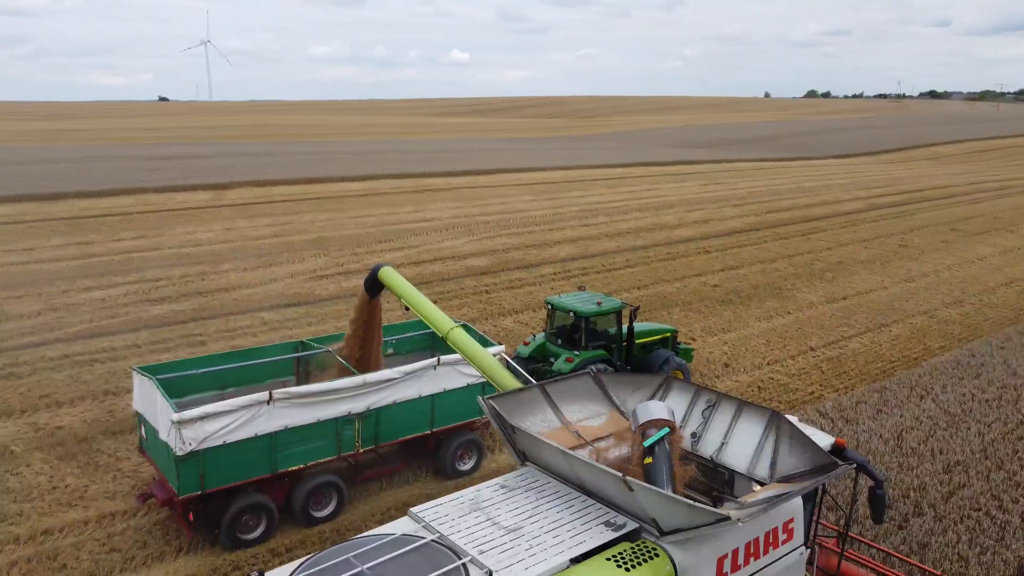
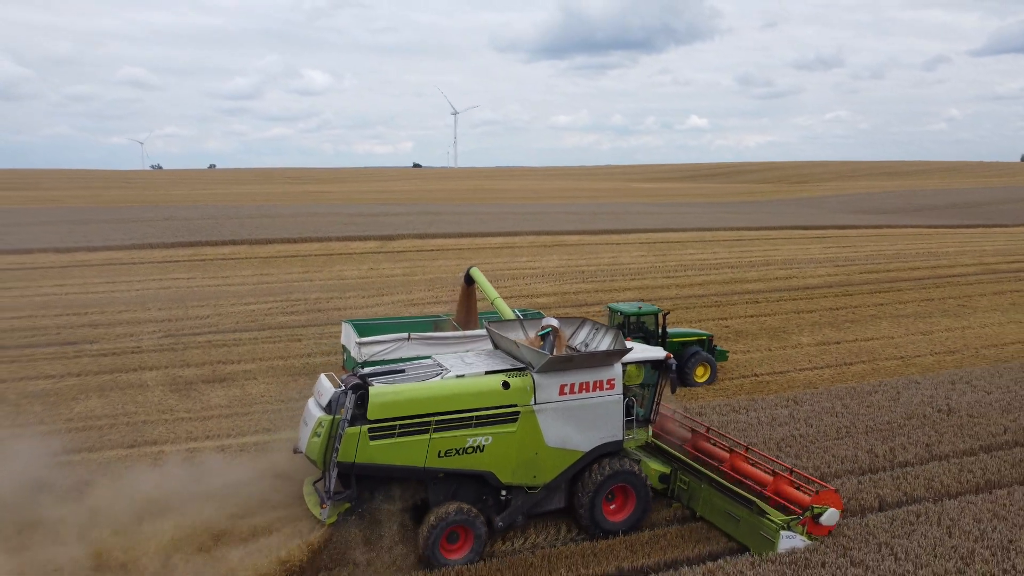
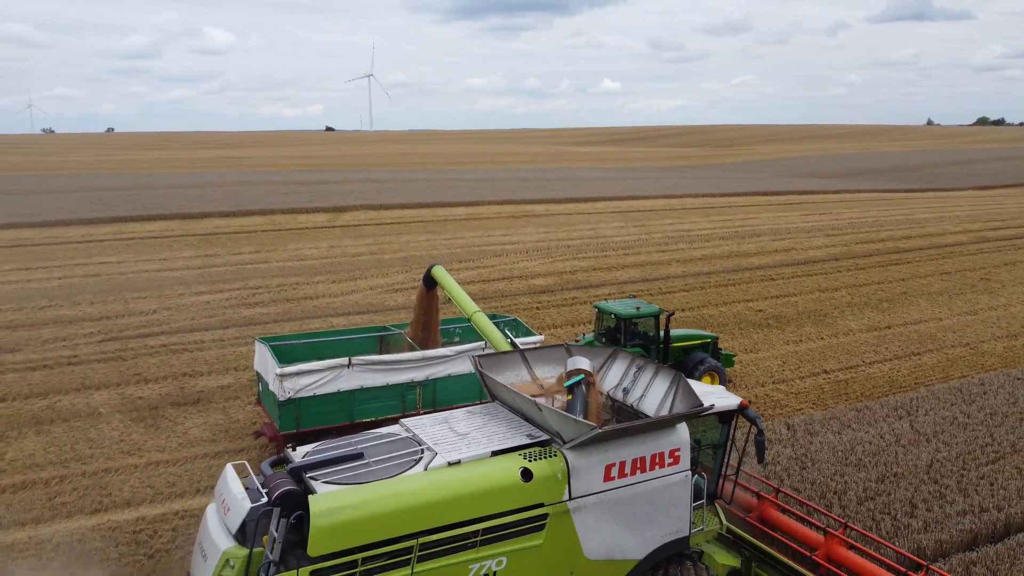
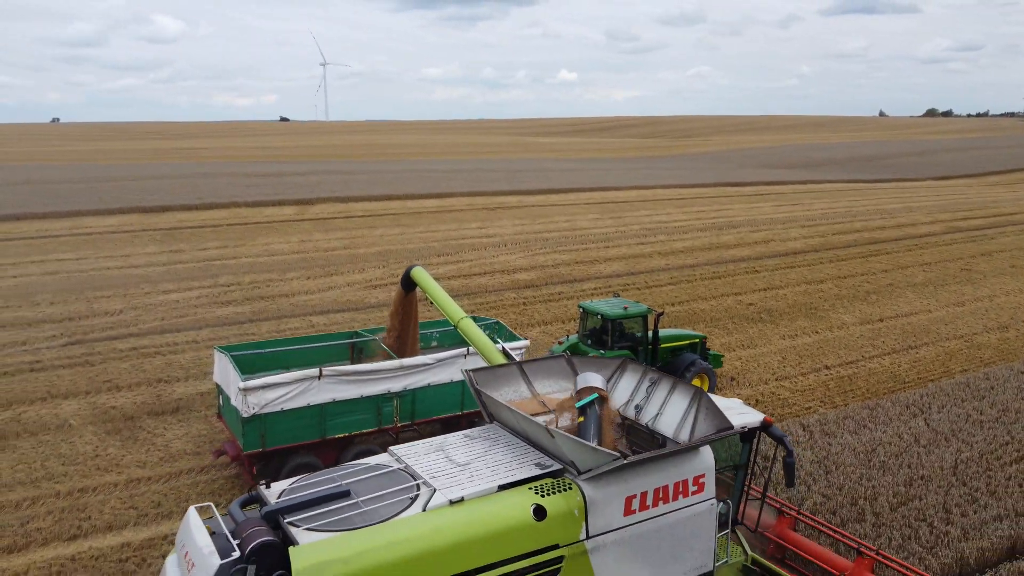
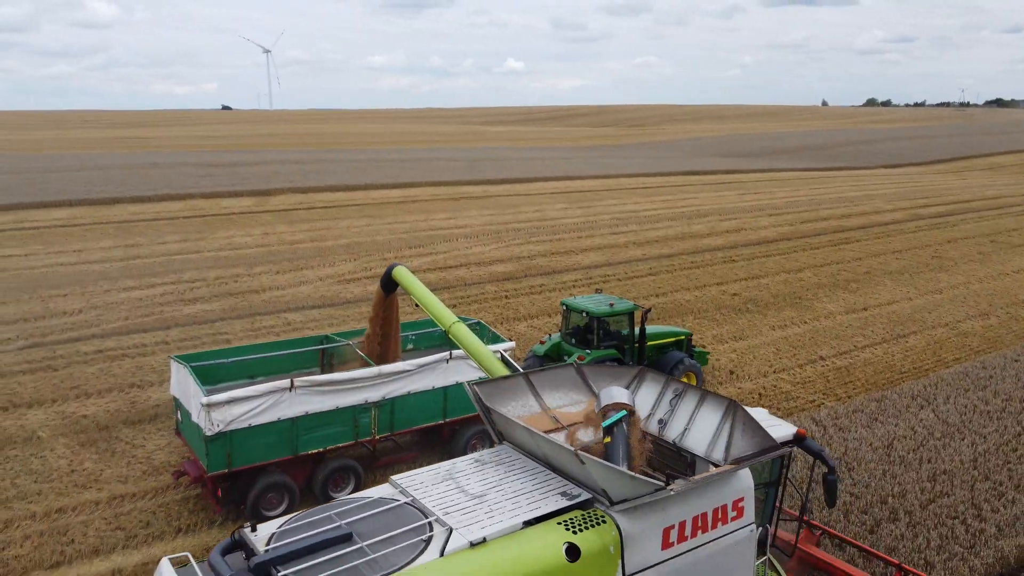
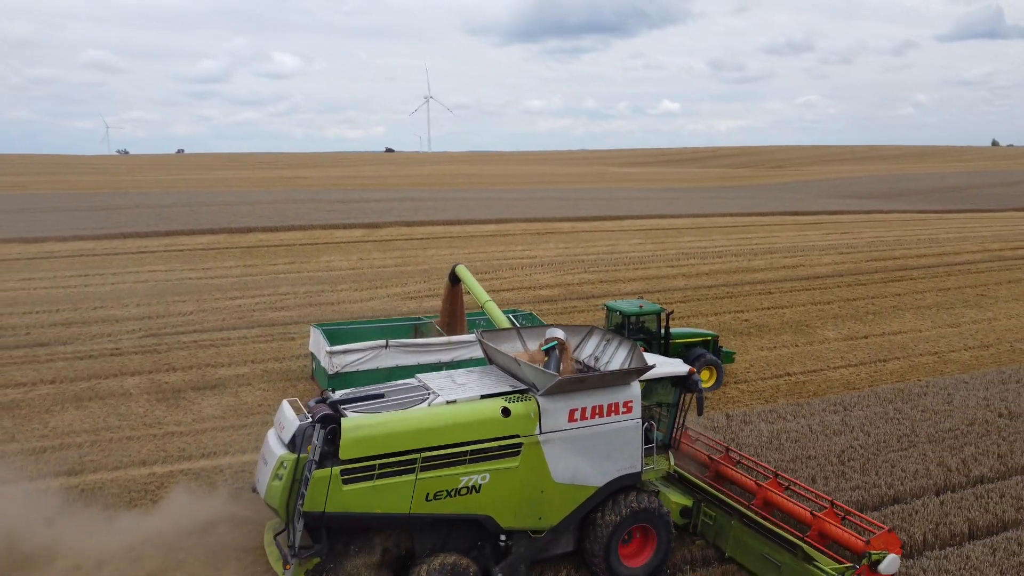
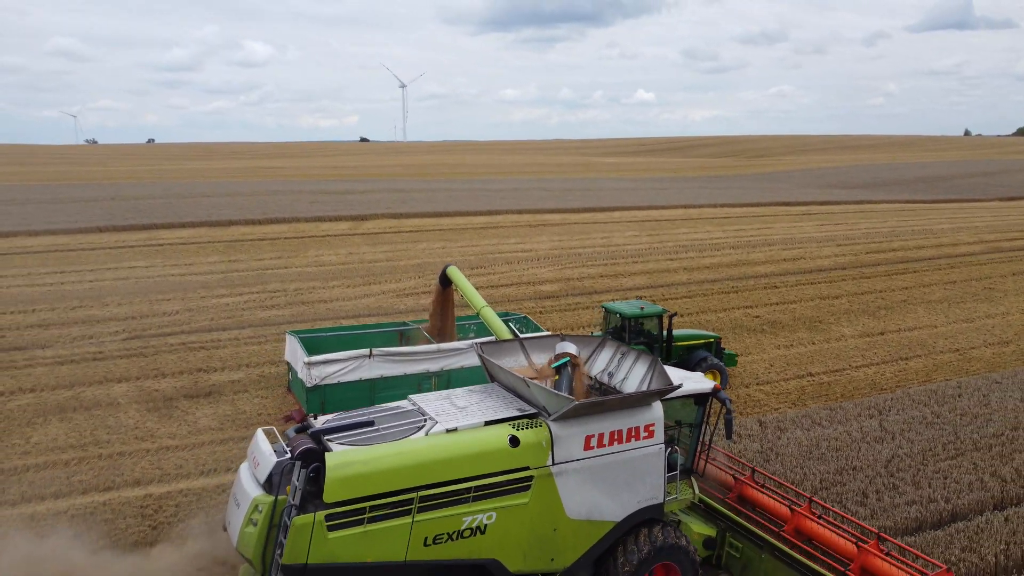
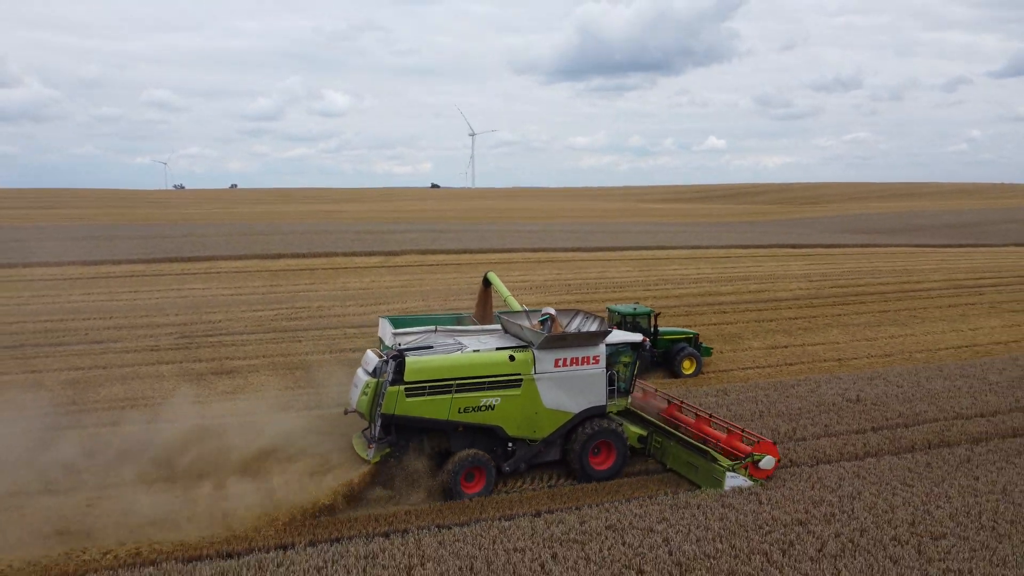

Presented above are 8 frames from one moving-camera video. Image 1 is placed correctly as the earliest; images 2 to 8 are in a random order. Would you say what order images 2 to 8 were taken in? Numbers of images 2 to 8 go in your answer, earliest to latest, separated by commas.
5, 4, 3, 7, 6, 2, 8
